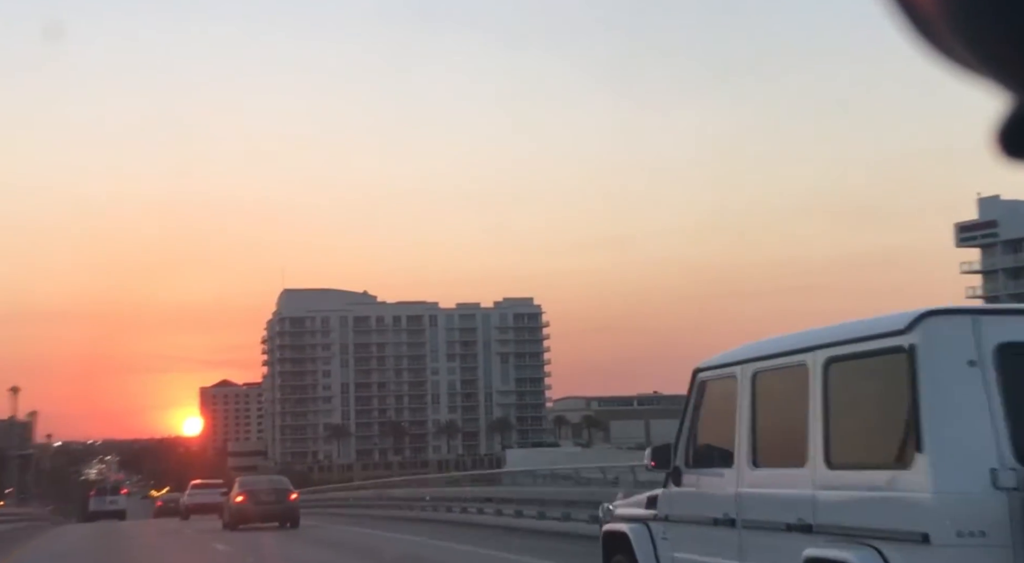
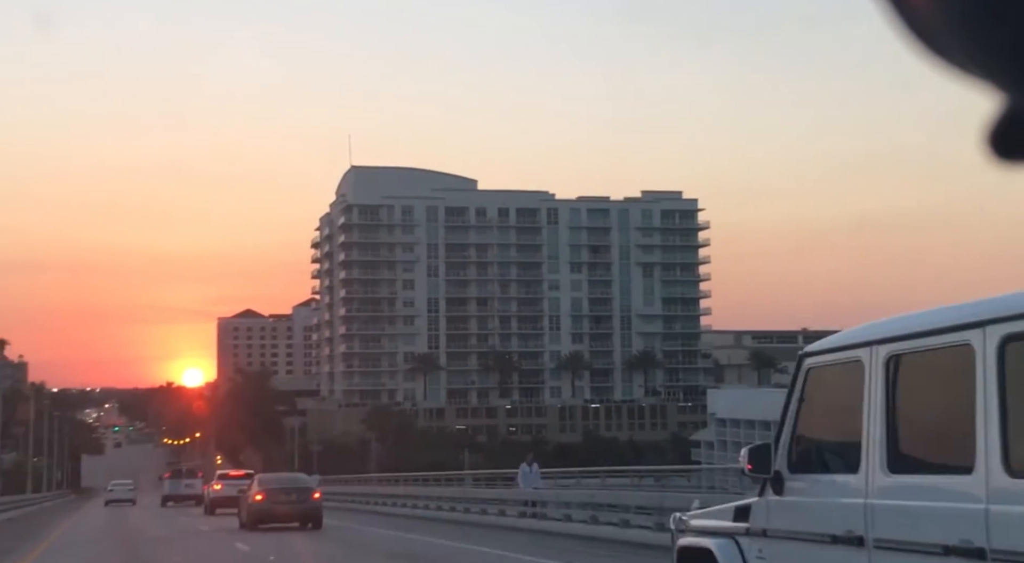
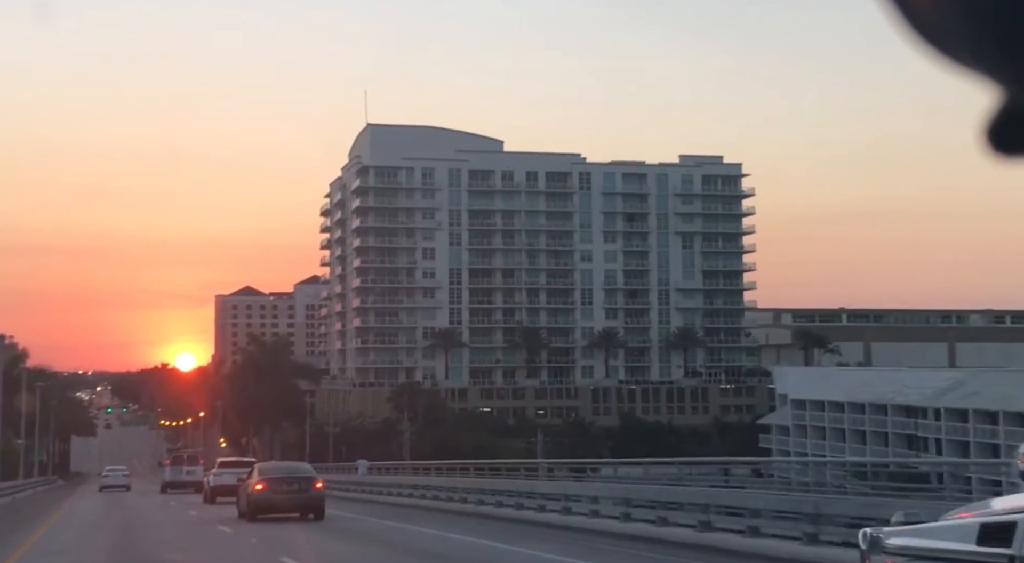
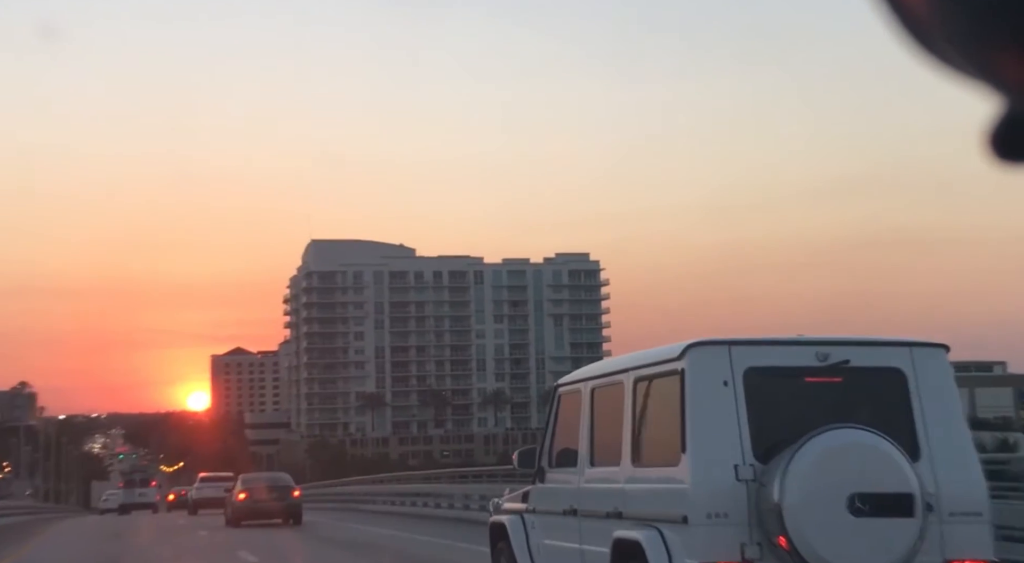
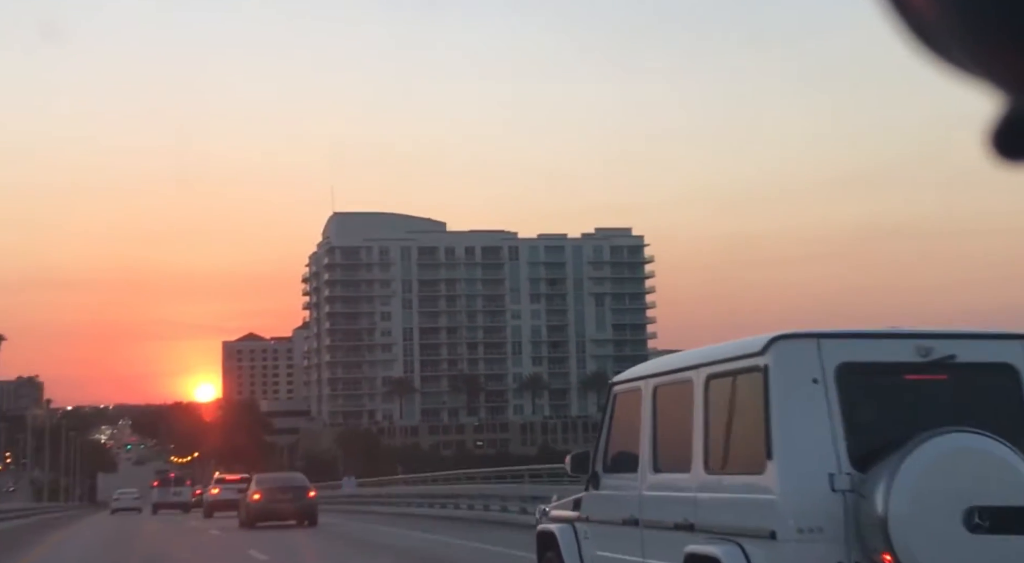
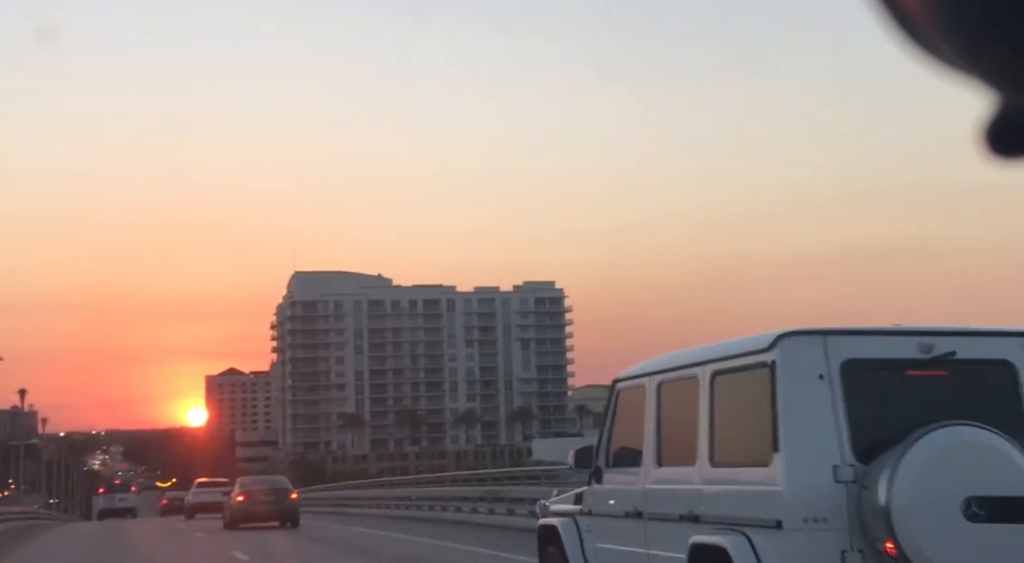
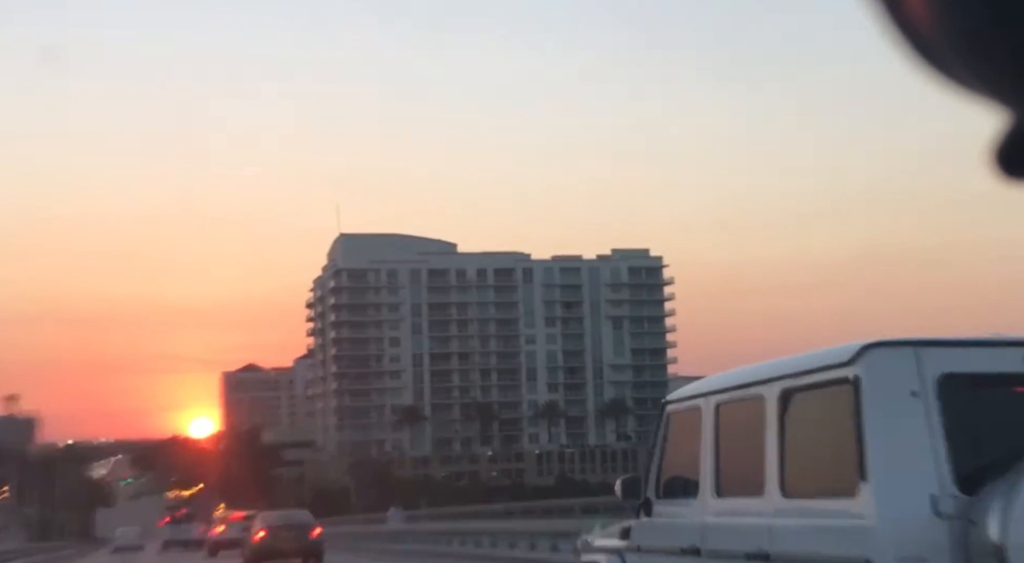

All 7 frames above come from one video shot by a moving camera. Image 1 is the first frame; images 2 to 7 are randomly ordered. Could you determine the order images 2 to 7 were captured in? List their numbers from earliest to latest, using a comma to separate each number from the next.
6, 4, 5, 7, 2, 3
